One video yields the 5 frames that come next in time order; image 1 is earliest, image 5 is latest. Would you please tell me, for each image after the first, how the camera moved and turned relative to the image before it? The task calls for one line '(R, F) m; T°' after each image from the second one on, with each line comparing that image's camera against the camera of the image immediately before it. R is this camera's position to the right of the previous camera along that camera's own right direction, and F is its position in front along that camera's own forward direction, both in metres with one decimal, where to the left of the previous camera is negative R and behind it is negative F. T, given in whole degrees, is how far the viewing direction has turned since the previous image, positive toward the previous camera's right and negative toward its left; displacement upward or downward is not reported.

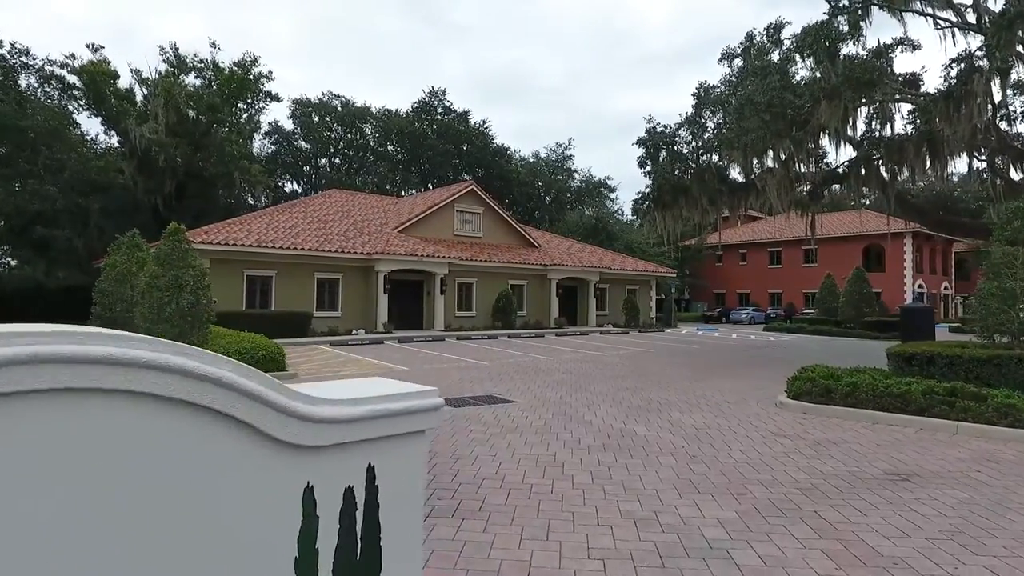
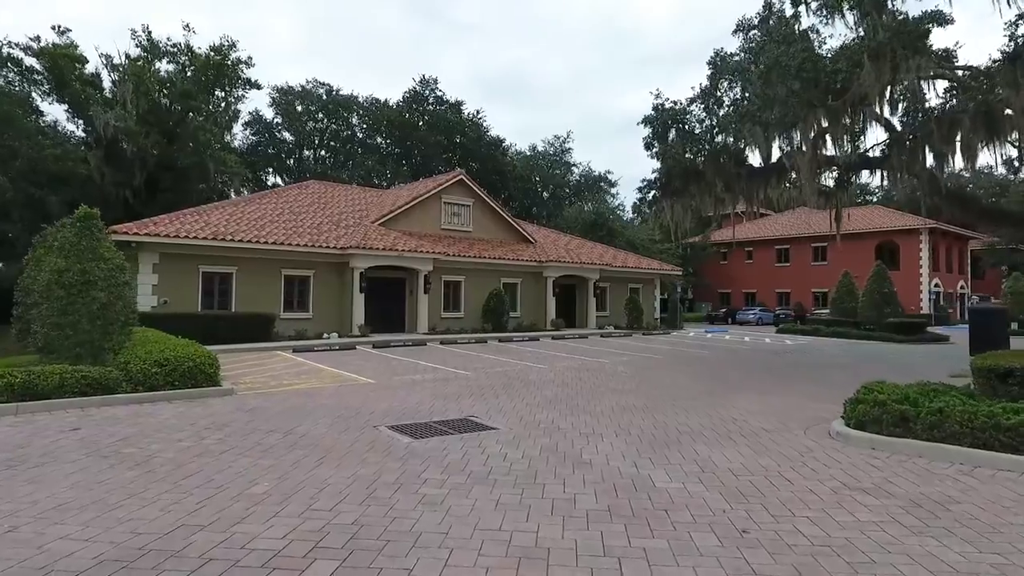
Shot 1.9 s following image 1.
(+0.3, +2.1) m; 0°
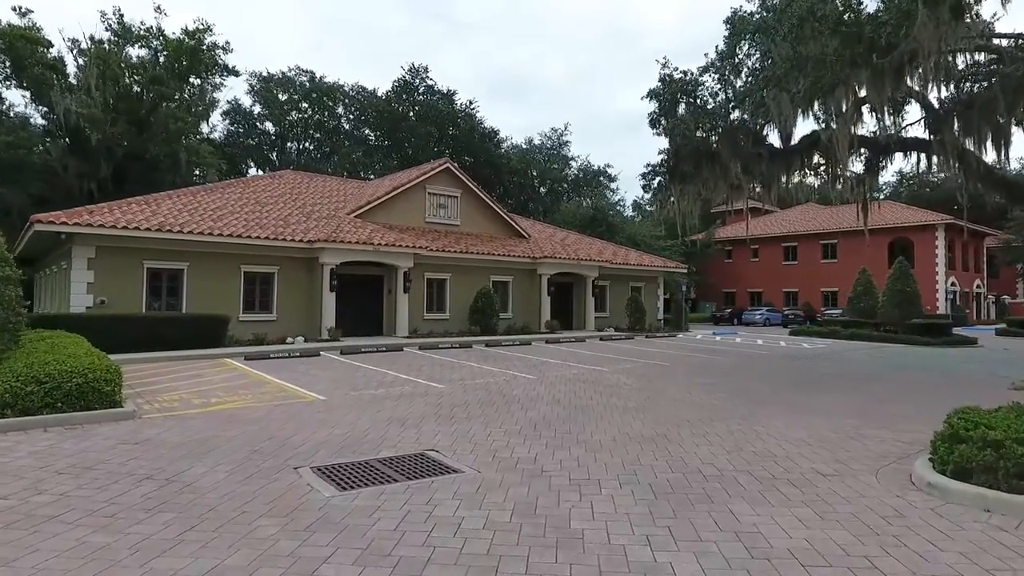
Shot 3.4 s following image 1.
(+0.3, +1.9) m; 0°
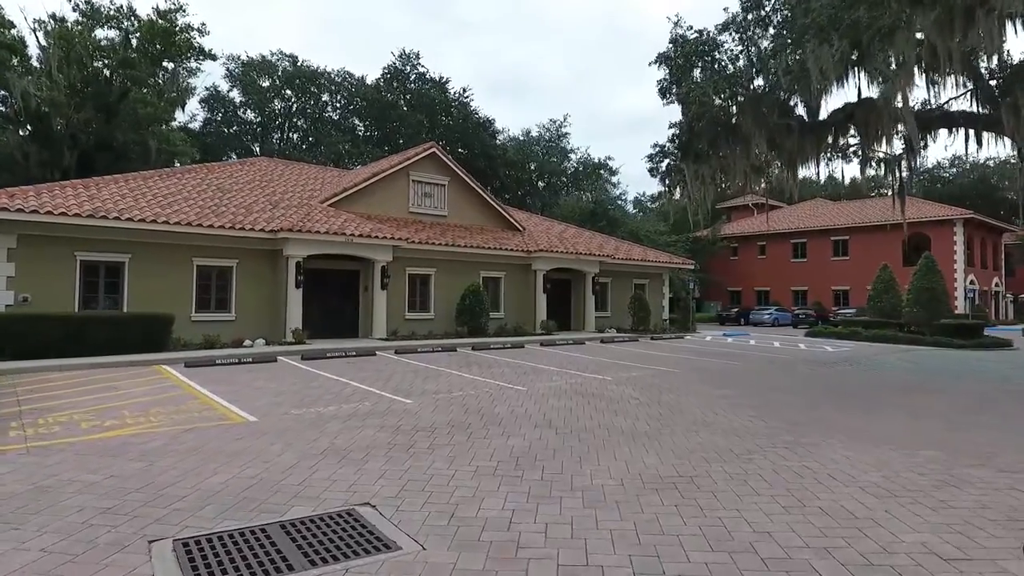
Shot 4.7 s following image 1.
(+0.3, +1.9) m; 0°
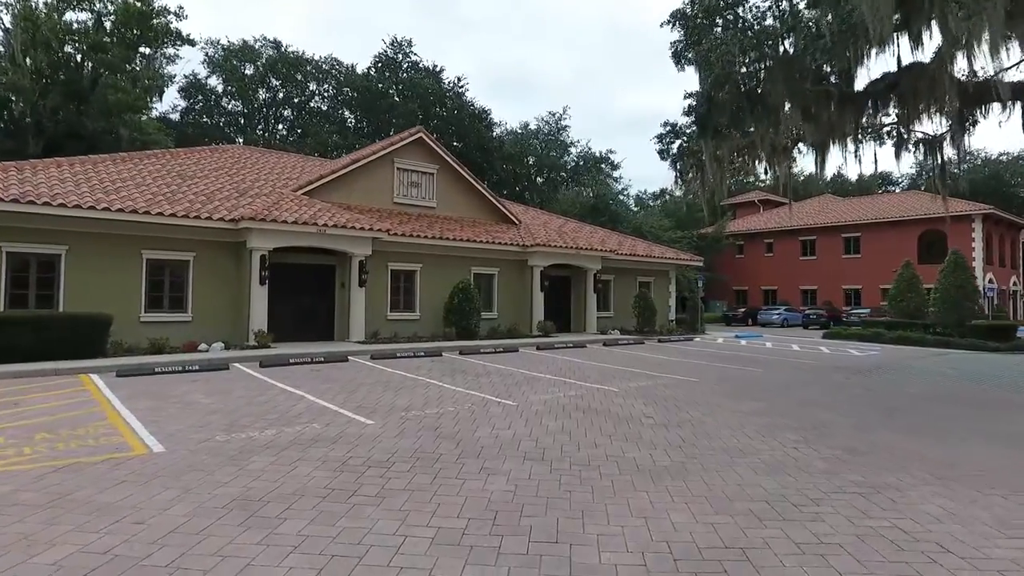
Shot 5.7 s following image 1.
(+0.2, +1.6) m; 0°
